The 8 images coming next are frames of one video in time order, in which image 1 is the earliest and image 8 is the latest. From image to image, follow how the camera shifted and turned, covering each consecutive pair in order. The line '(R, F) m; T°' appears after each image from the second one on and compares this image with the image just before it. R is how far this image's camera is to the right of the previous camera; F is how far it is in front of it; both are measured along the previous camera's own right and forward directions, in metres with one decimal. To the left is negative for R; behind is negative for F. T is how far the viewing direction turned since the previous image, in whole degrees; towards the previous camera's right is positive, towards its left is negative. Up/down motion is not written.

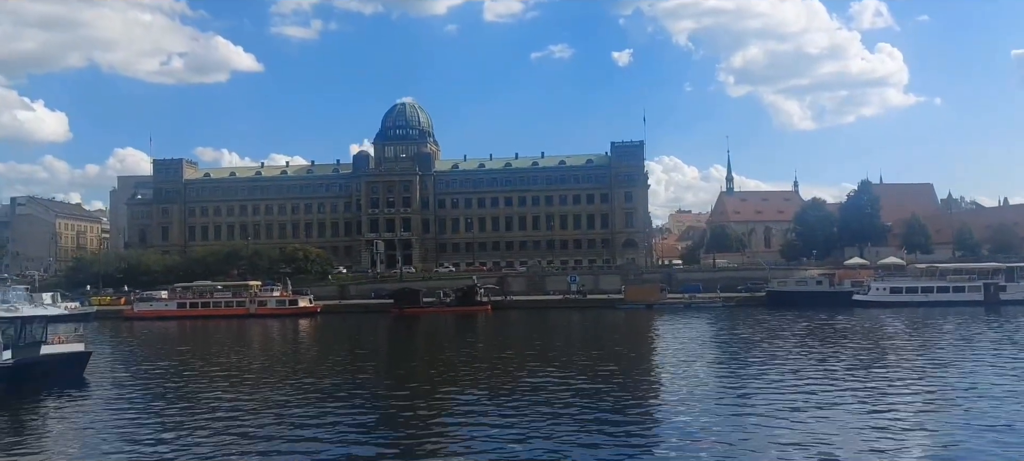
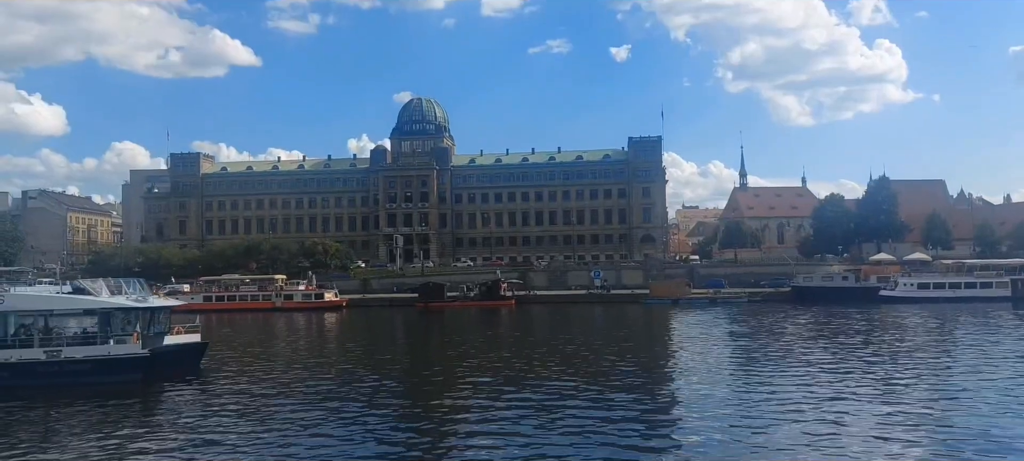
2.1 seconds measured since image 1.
(-1.6, -0.1) m; 0°
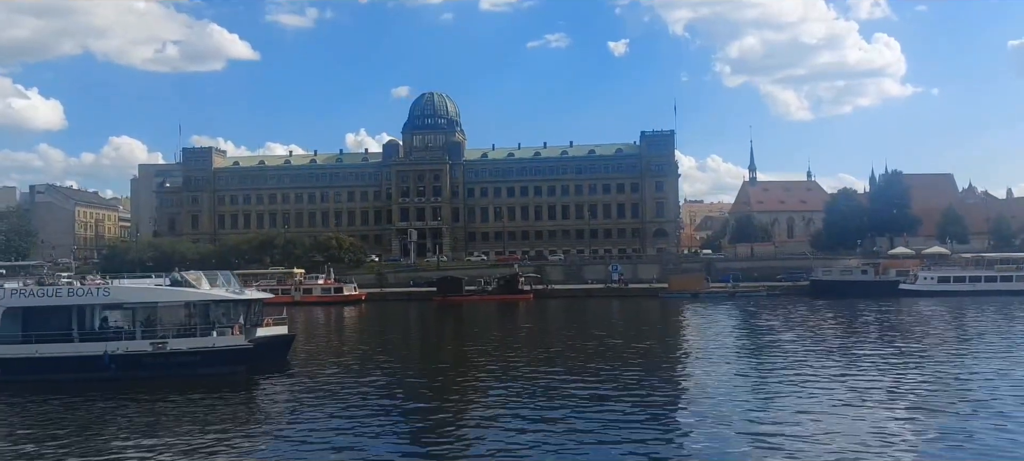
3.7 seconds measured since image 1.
(-1.2, -0.1) m; 0°
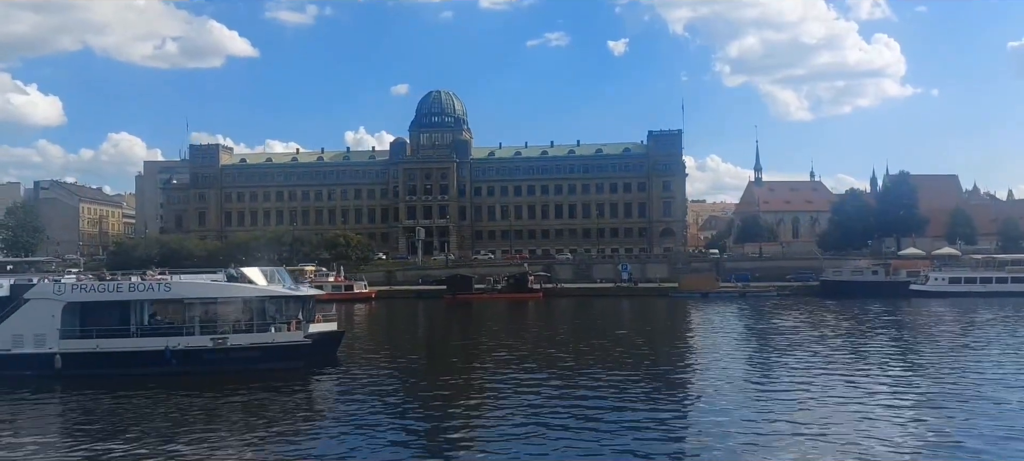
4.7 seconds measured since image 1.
(-0.7, 0.0) m; 0°
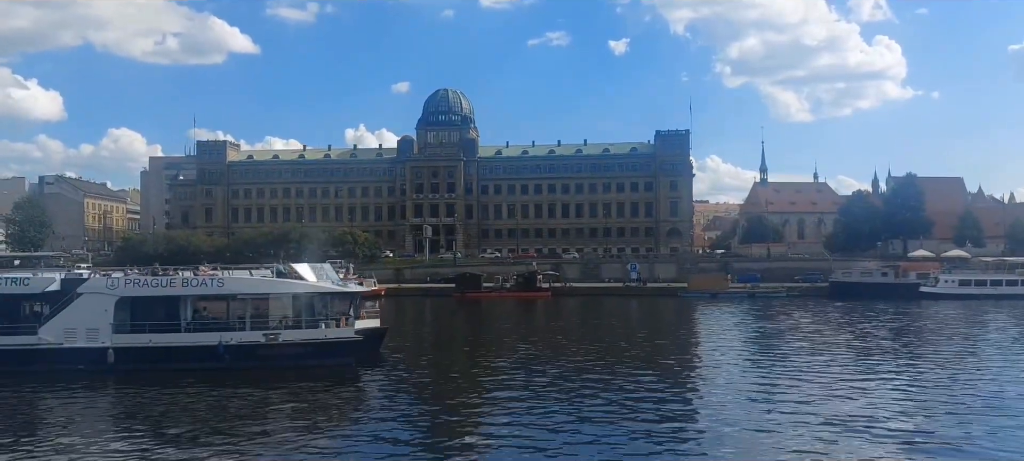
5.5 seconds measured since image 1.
(-0.6, 0.0) m; 0°
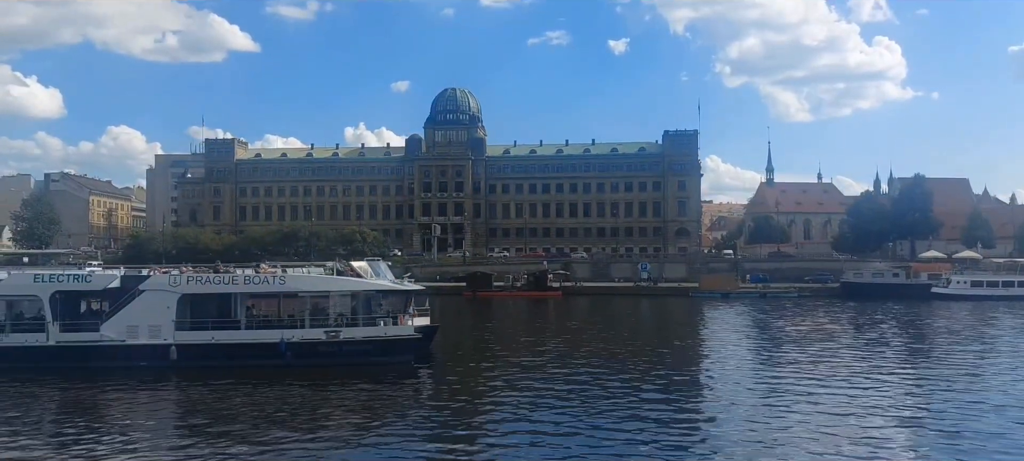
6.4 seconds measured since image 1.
(-0.7, 0.0) m; 0°
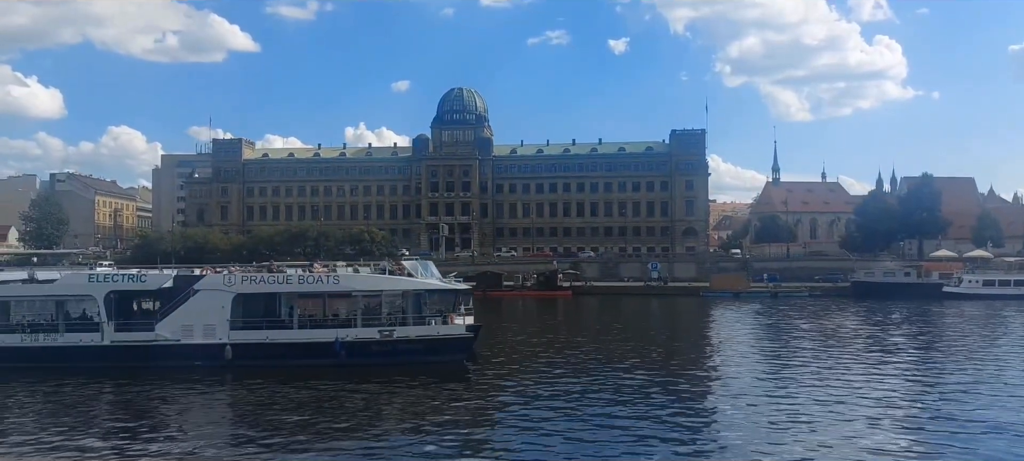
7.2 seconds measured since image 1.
(-0.6, -0.1) m; 0°
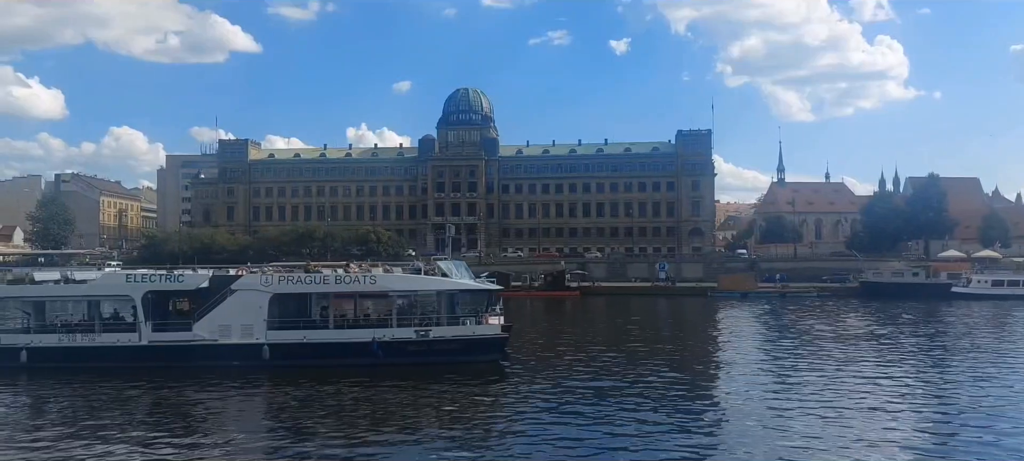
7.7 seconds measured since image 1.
(-0.4, 0.0) m; 0°
